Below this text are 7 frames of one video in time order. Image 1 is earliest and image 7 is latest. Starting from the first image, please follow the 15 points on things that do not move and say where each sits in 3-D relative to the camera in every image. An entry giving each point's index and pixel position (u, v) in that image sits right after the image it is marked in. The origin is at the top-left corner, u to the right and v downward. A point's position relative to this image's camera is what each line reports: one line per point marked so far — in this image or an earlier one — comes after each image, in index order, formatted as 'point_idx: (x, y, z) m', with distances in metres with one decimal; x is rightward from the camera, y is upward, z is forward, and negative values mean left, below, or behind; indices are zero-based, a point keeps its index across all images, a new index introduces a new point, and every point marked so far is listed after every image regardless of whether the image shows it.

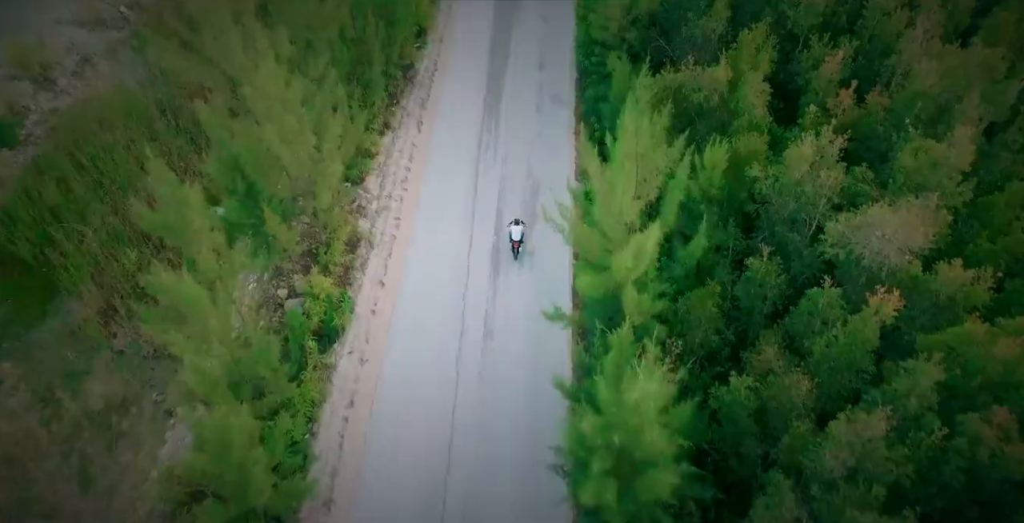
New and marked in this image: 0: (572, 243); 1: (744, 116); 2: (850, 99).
0: (+0.9, +0.3, +10.4) m
1: (+4.1, +2.6, +12.2) m
2: (+5.8, +2.8, +11.9) m
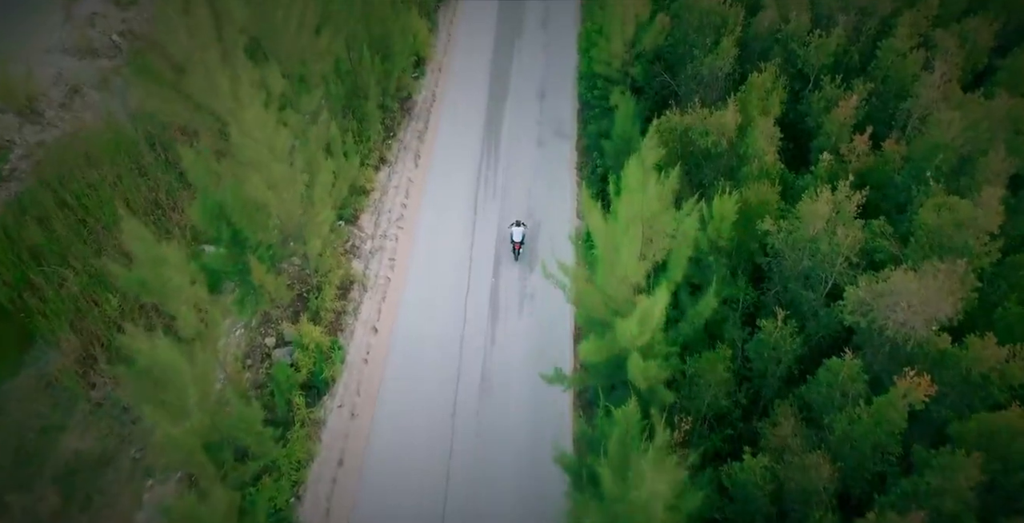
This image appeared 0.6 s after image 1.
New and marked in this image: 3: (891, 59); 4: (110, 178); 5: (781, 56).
0: (+0.9, -0.6, +9.8) m
1: (+4.1, +1.7, +11.7) m
2: (+5.8, +1.9, +11.4) m
3: (+6.9, +3.7, +12.5) m
4: (-8.8, +1.9, +15.3) m
5: (+5.3, +4.1, +13.7) m
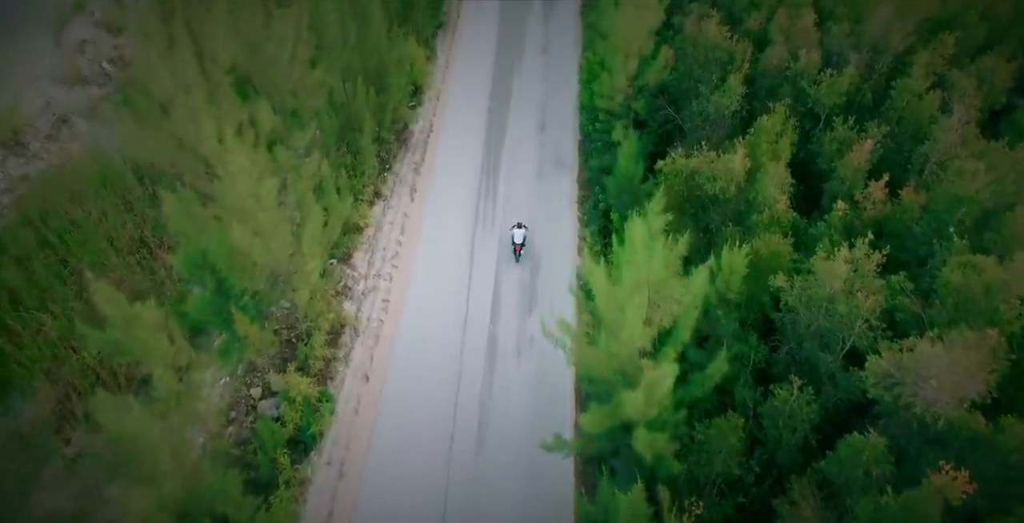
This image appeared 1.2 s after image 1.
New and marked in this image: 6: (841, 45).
0: (+0.9, -1.3, +9.2) m
1: (+4.0, +0.8, +11.1) m
2: (+5.8, +1.1, +10.8) m
3: (+6.8, +2.8, +12.0) m
4: (-8.9, +1.0, +14.7) m
5: (+5.3, +3.2, +13.2) m
6: (+6.3, +4.2, +13.3) m
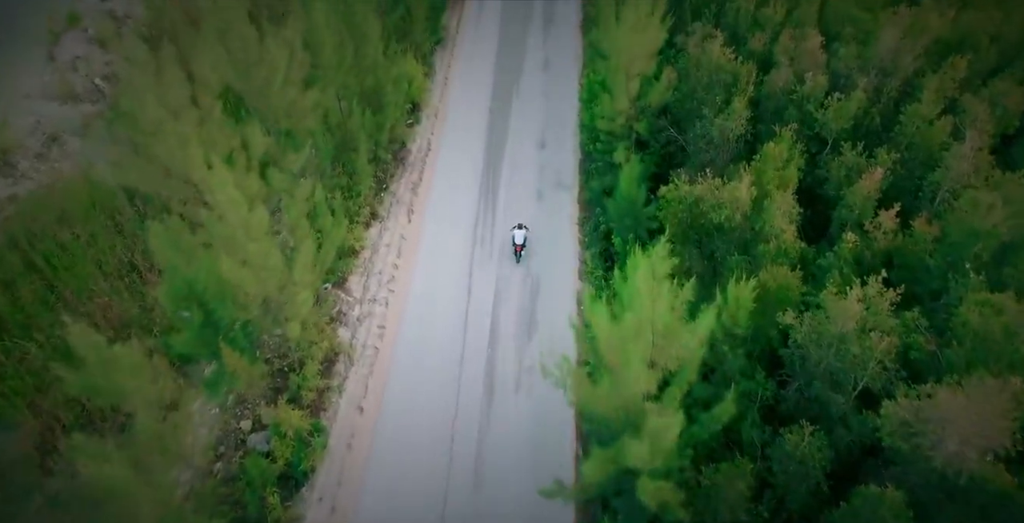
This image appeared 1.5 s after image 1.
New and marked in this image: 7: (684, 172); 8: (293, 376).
0: (+0.8, -1.8, +8.8) m
1: (+4.0, +0.3, +10.8) m
2: (+5.8, +0.6, +10.5) m
3: (+6.8, +2.3, +11.7) m
4: (-8.9, +0.5, +14.3) m
5: (+5.3, +2.7, +12.9) m
6: (+6.3, +3.6, +13.0) m
7: (+3.4, +1.7, +13.5) m
8: (-4.0, -2.1, +12.7) m
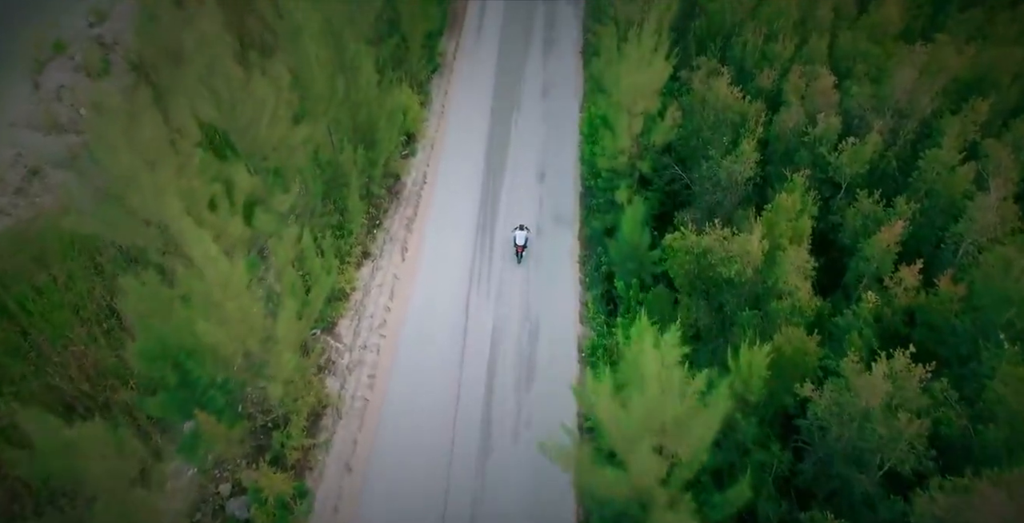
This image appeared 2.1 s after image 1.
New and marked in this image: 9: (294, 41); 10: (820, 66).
0: (+0.8, -2.6, +8.1) m
1: (+4.0, -0.5, +10.1) m
2: (+5.7, -0.3, +9.8) m
3: (+6.8, +1.4, +11.0) m
4: (-8.9, -0.4, +13.7) m
5: (+5.2, +1.8, +12.2) m
6: (+6.2, +2.8, +12.4) m
7: (+3.3, +0.8, +12.9) m
8: (-4.1, -3.0, +12.0) m
9: (-4.5, +4.6, +14.4) m
10: (+5.9, +3.8, +13.3) m
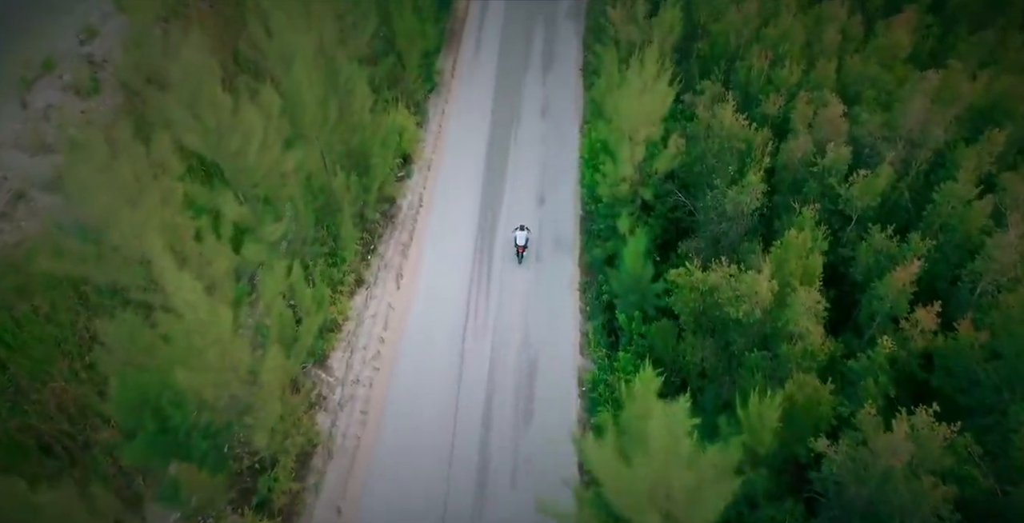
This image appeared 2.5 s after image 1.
0: (+0.8, -3.2, +7.6) m
1: (+3.9, -1.1, +9.6) m
2: (+5.7, -0.8, +9.3) m
3: (+6.7, +0.8, +10.6) m
4: (-9.0, -1.0, +13.2) m
5: (+5.2, +1.2, +11.8) m
6: (+6.2, +2.2, +11.9) m
7: (+3.3, +0.2, +12.4) m
8: (-4.1, -3.6, +11.5) m
9: (-4.6, +3.9, +13.9) m
10: (+5.9, +3.2, +12.9) m
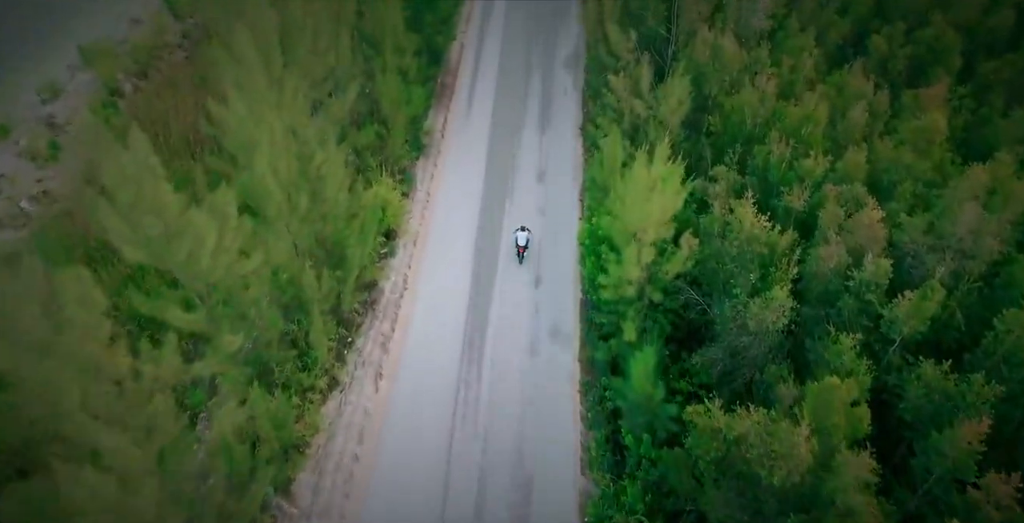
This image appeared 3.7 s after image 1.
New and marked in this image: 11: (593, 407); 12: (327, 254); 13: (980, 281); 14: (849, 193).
0: (+0.6, -4.9, +5.9) m
1: (+3.8, -2.9, +8.0) m
2: (+5.5, -2.6, +7.7) m
3: (+6.6, -1.0, +9.0) m
4: (-9.1, -2.9, +11.5) m
5: (+5.1, -0.7, +10.2) m
6: (+6.1, +0.3, +10.4) m
7: (+3.1, -1.7, +10.8) m
8: (-4.3, -5.4, +9.7) m
9: (-4.7, +2.0, +12.4) m
10: (+5.7, +1.2, +11.4) m
11: (+1.6, -2.9, +13.5) m
12: (-3.7, +0.1, +13.7) m
13: (+6.9, -0.3, +10.2) m
14: (+5.6, +1.2, +11.4) m
